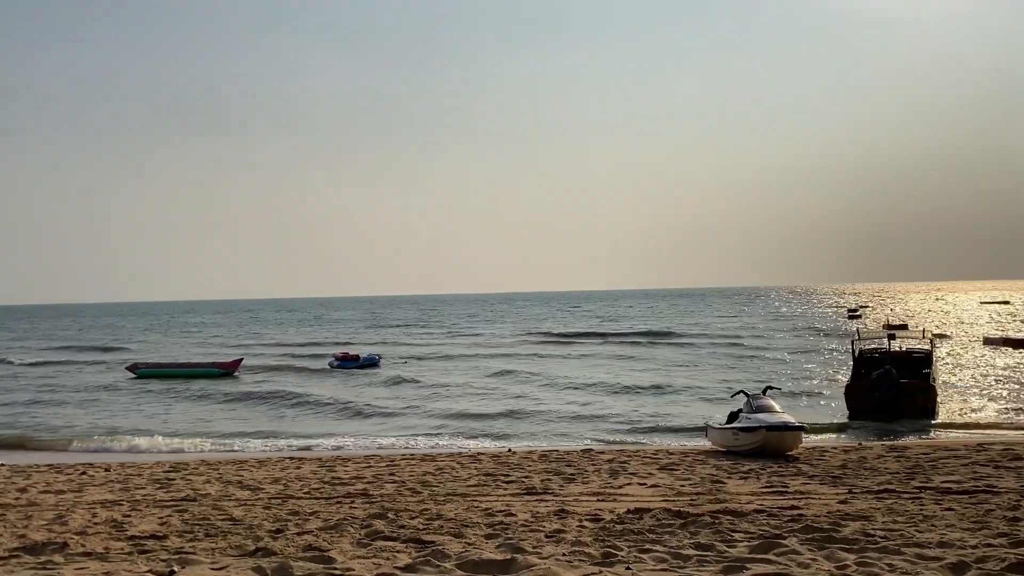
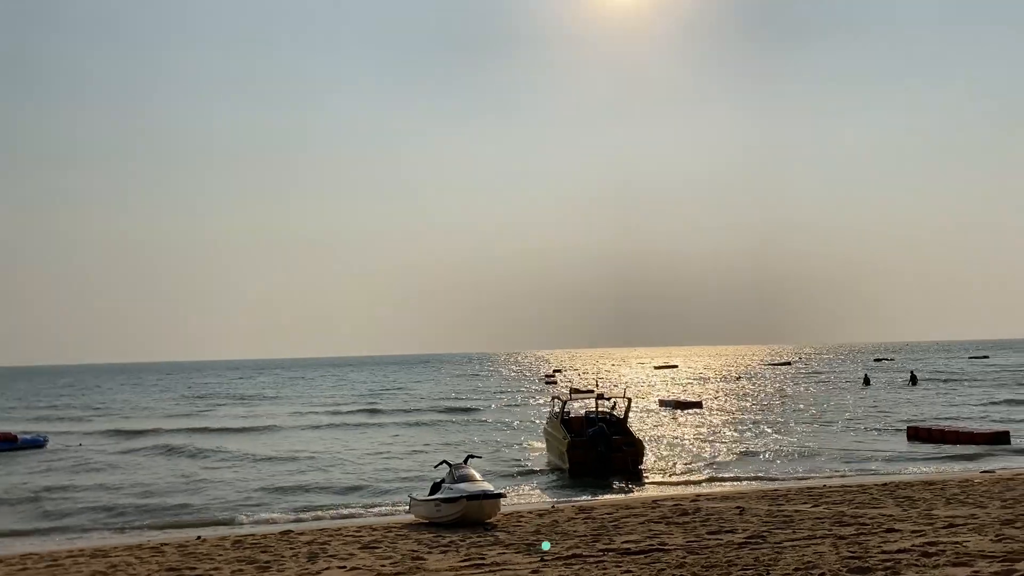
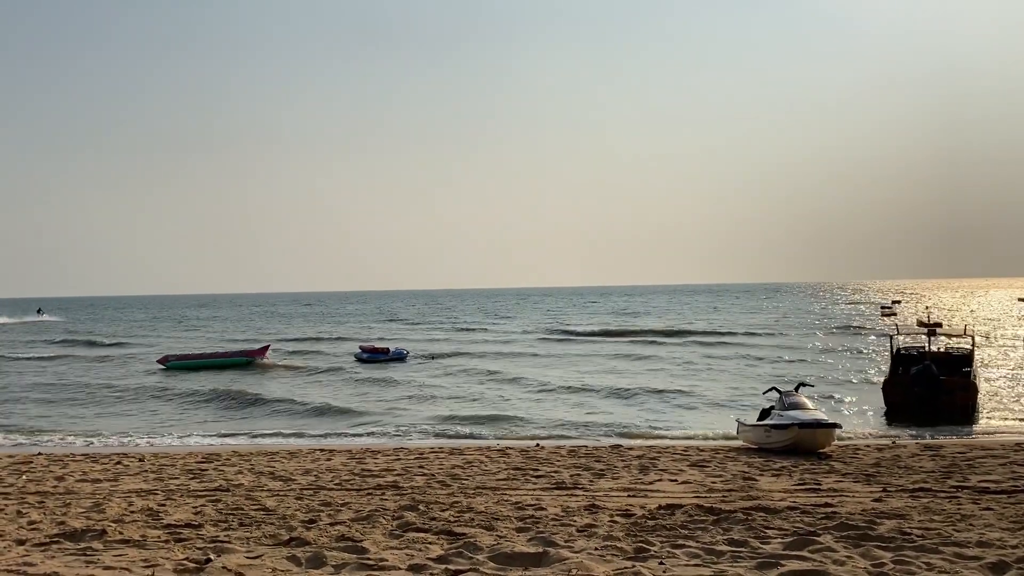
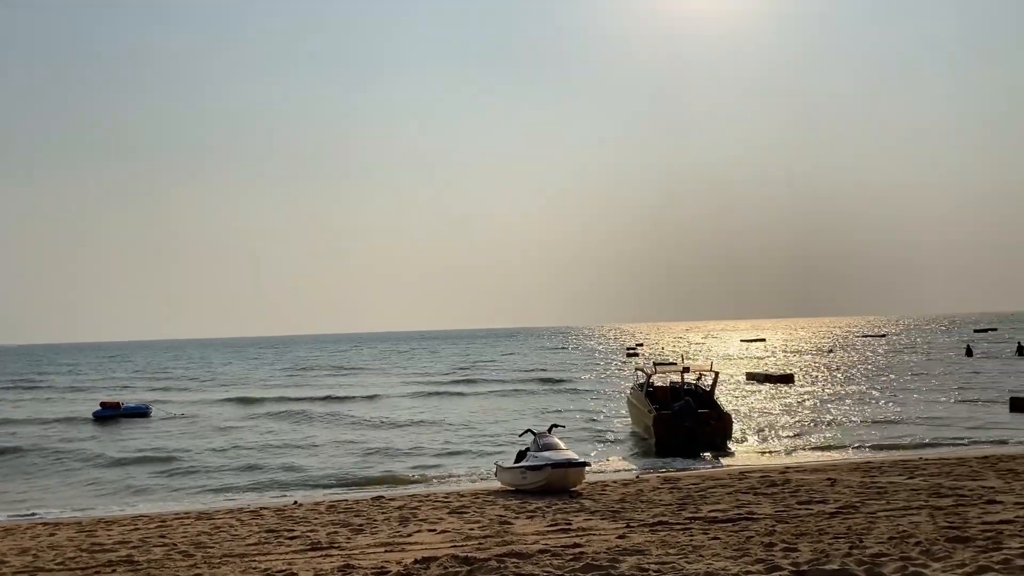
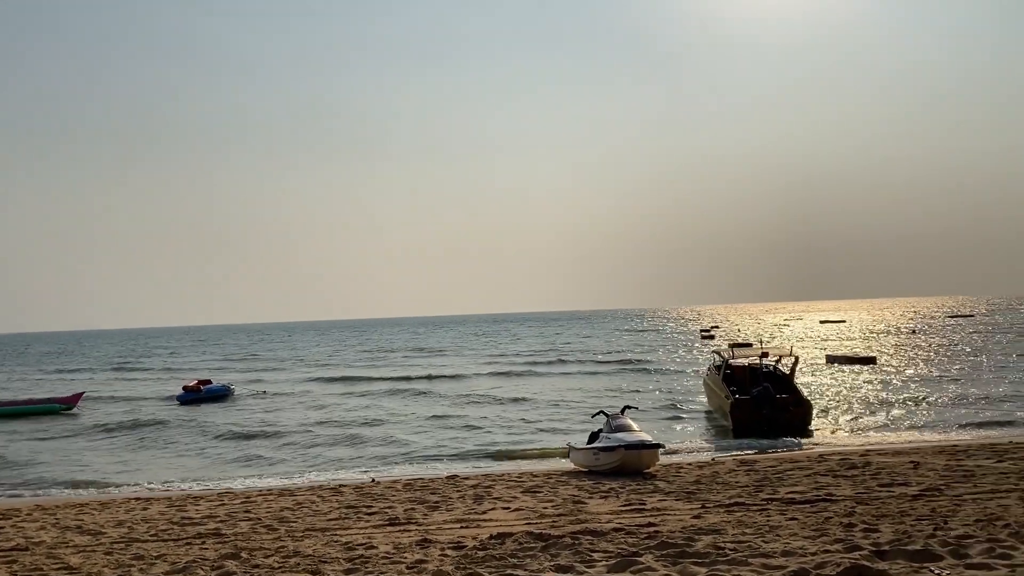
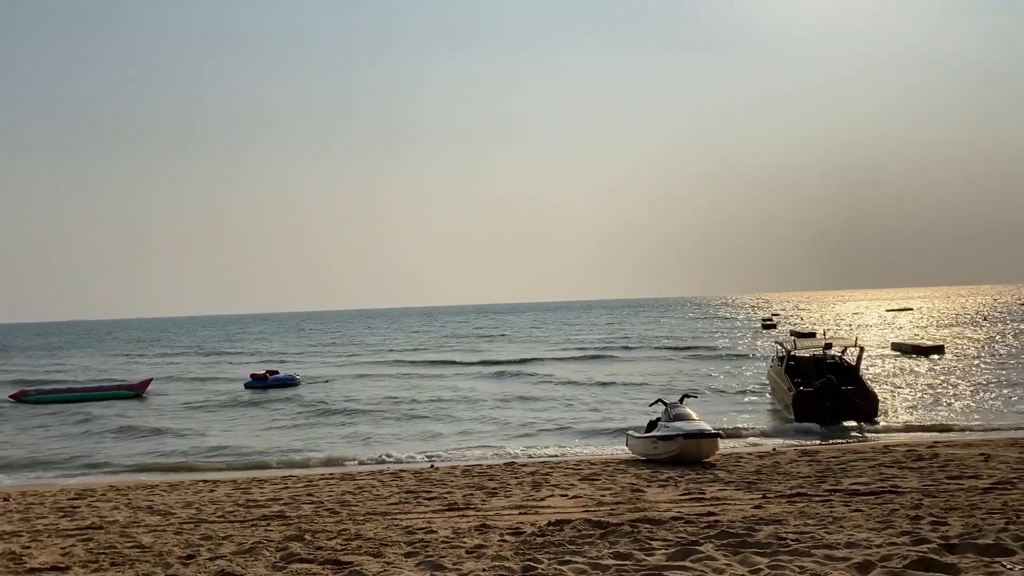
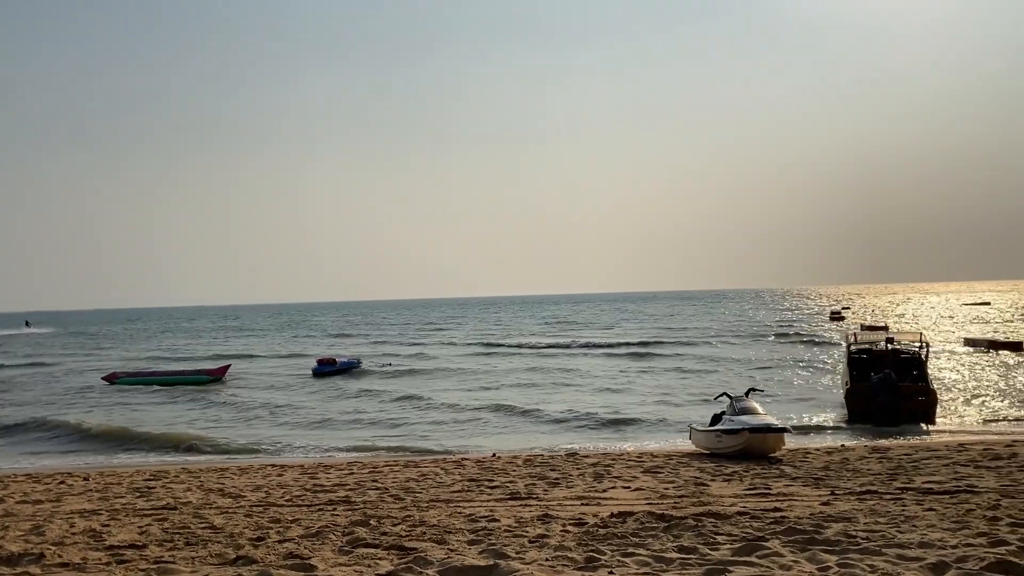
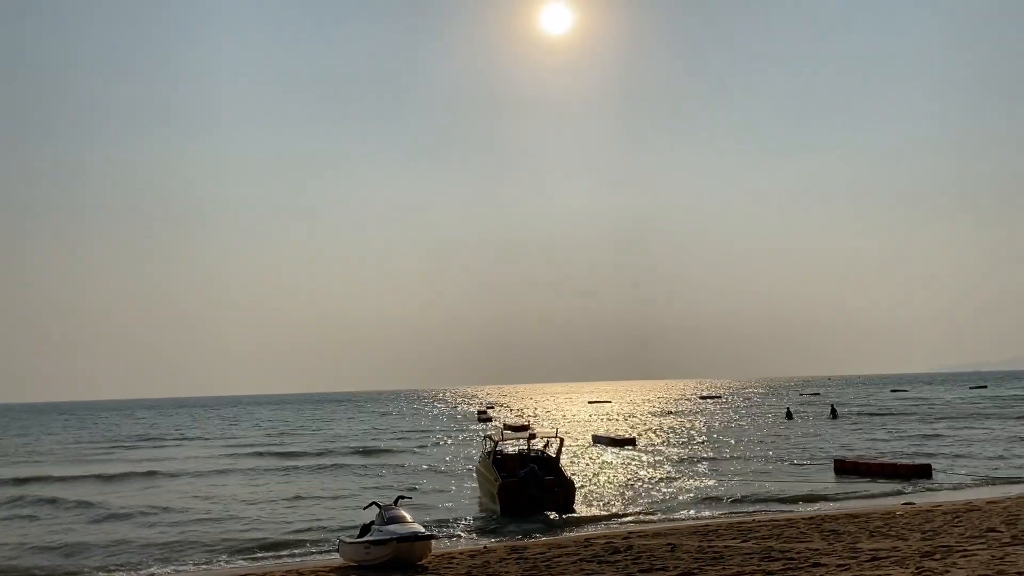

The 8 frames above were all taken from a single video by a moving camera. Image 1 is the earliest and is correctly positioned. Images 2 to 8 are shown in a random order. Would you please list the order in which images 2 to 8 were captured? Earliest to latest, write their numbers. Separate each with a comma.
3, 7, 6, 5, 4, 2, 8
